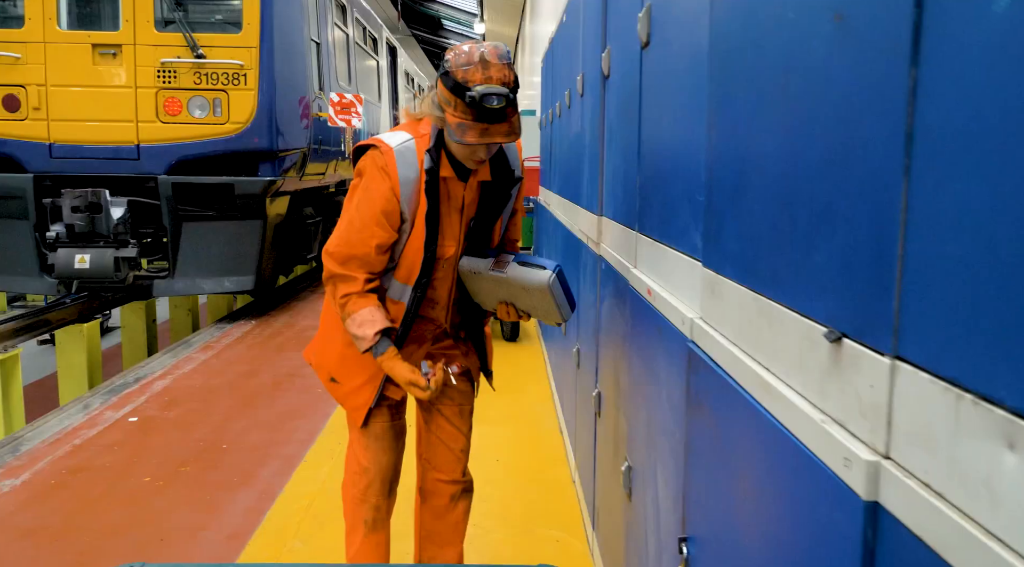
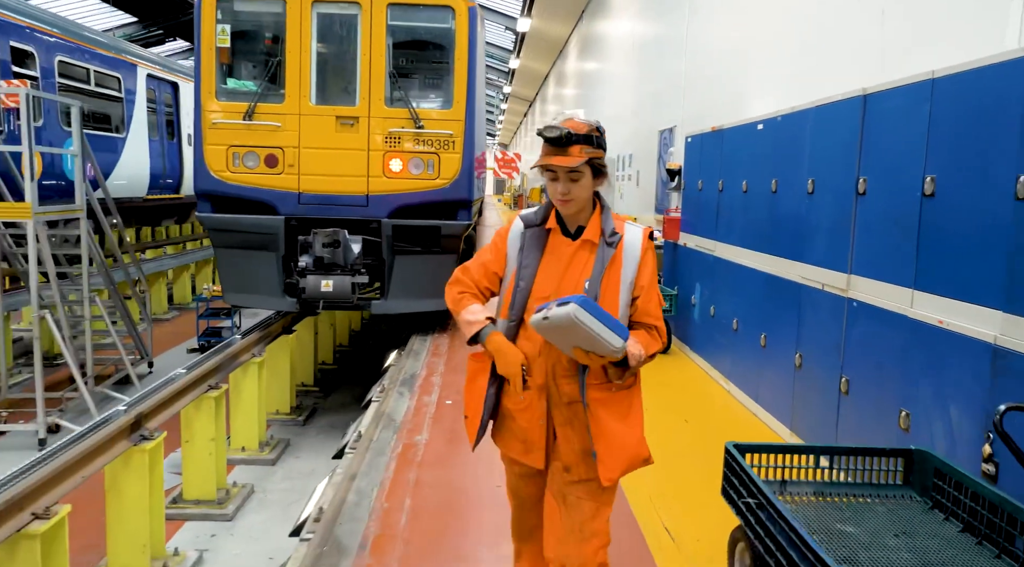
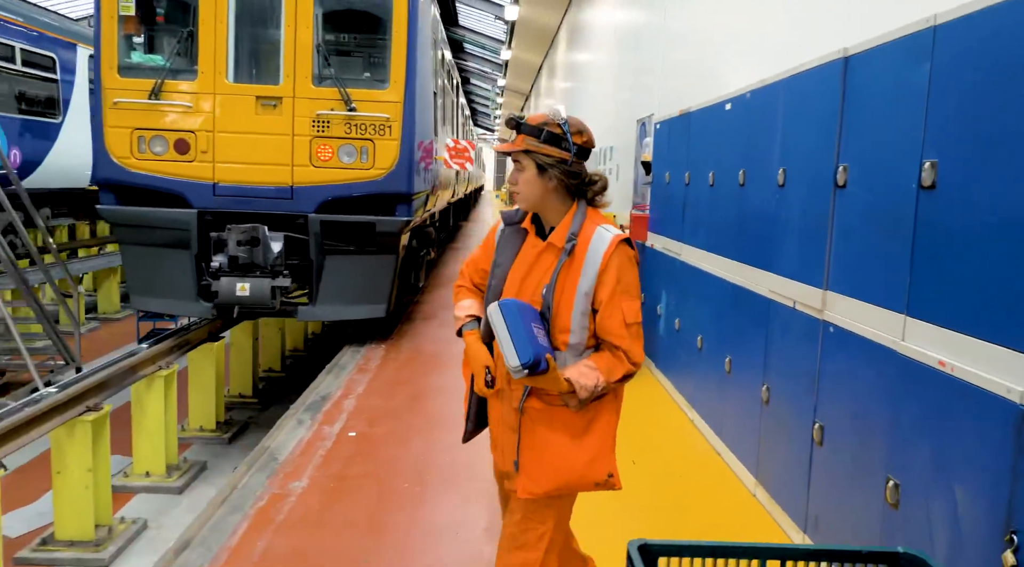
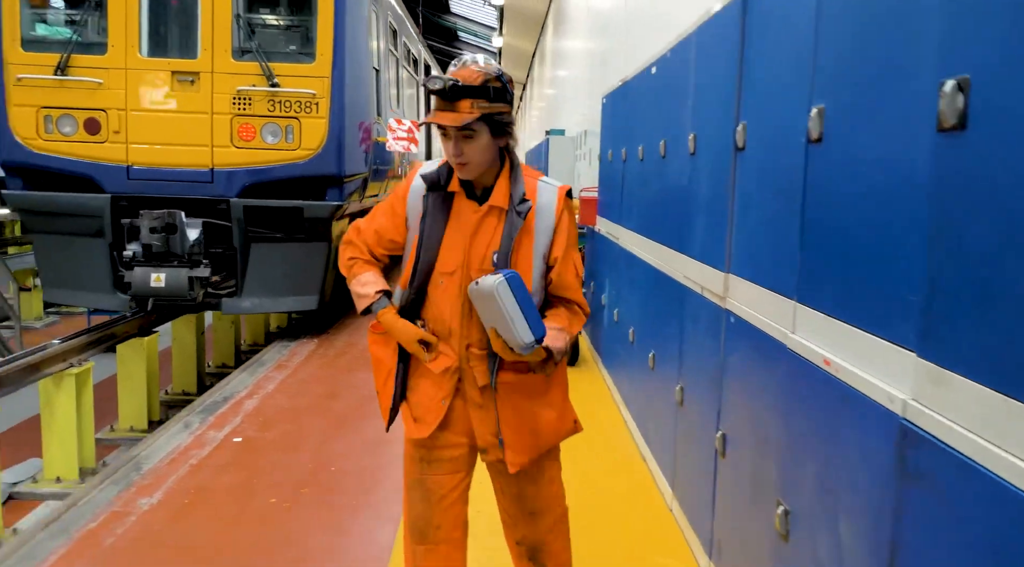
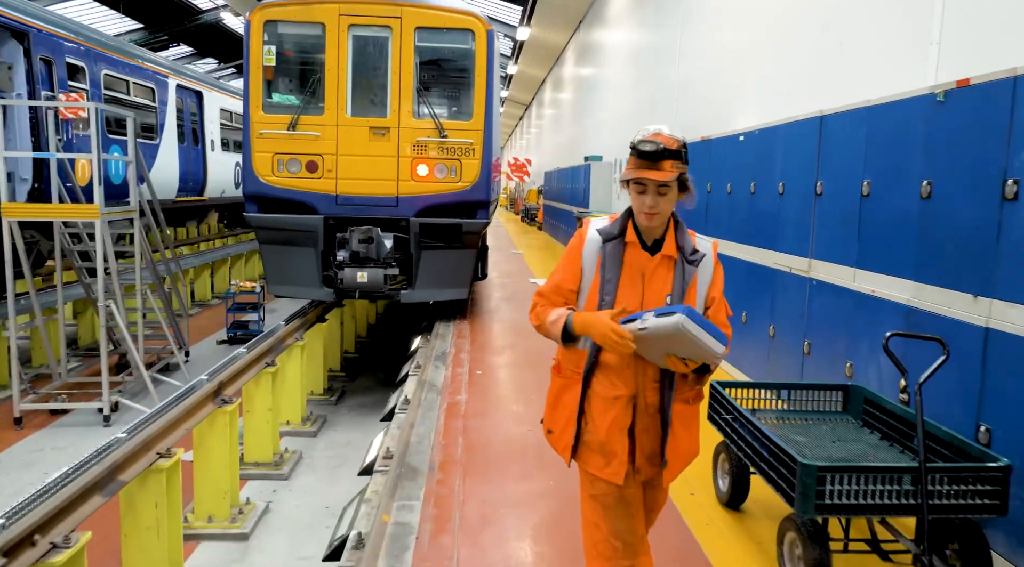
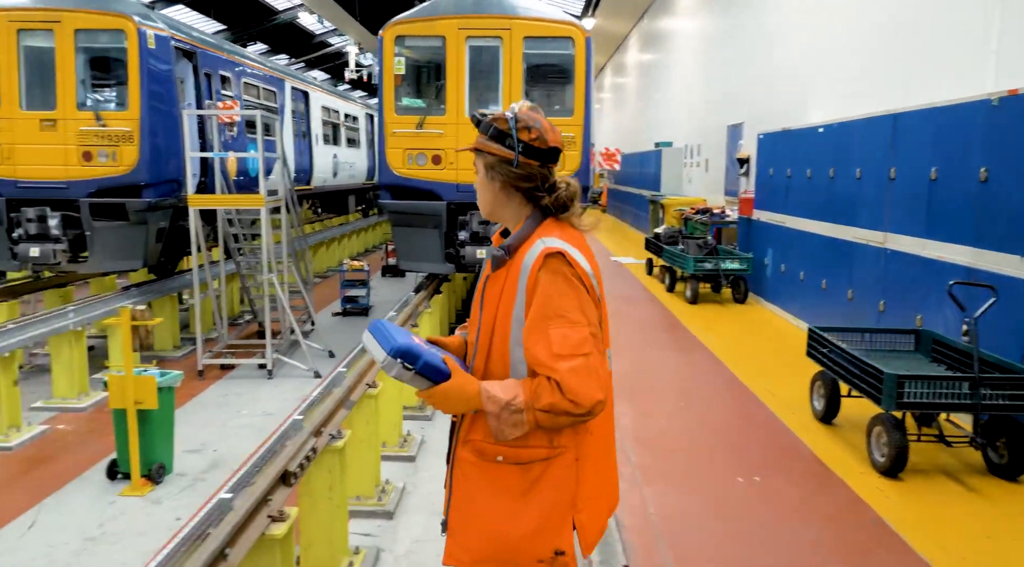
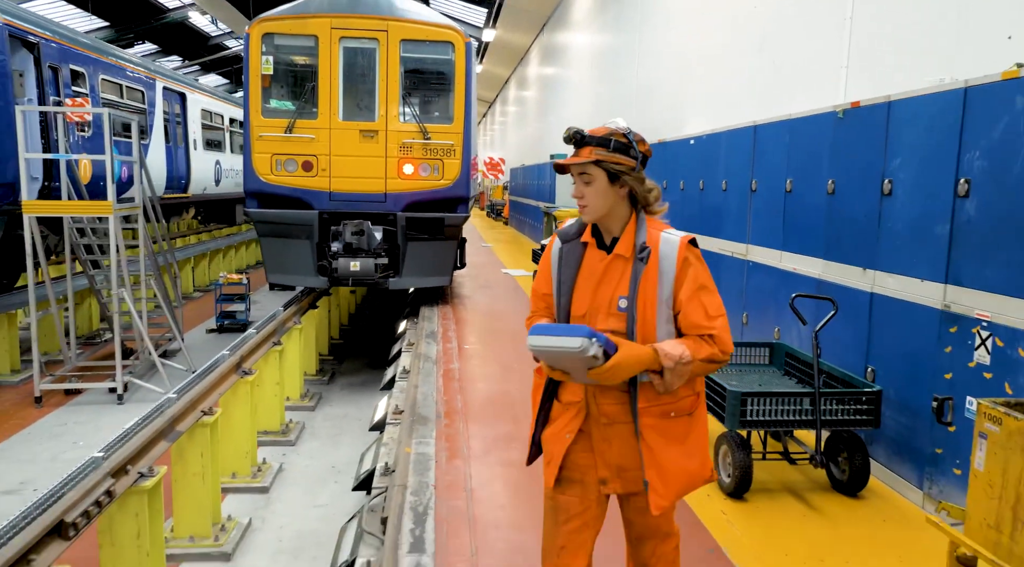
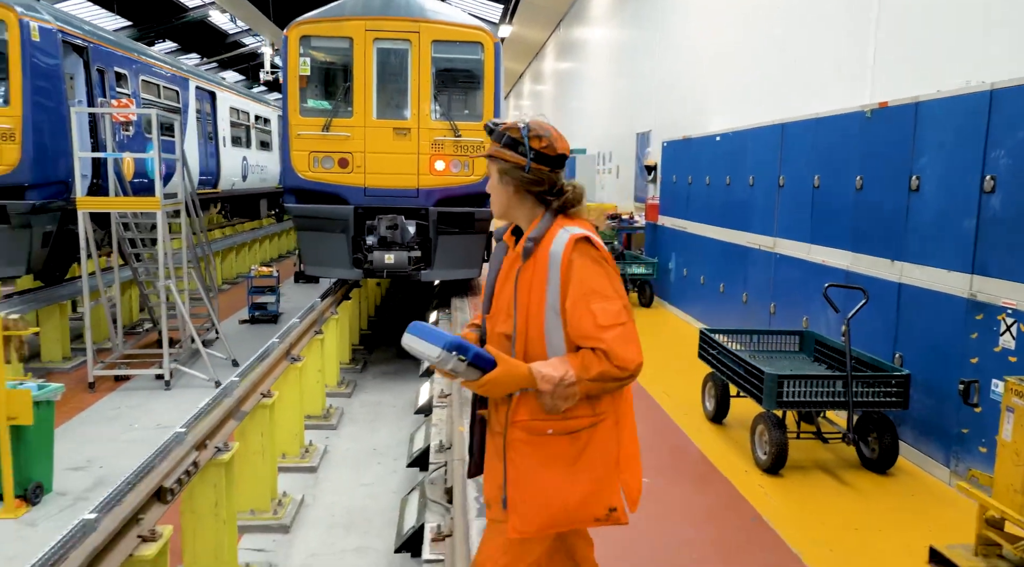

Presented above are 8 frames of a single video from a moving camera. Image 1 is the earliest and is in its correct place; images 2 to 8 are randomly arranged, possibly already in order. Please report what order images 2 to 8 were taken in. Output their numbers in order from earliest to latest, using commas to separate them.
4, 3, 2, 5, 7, 8, 6
